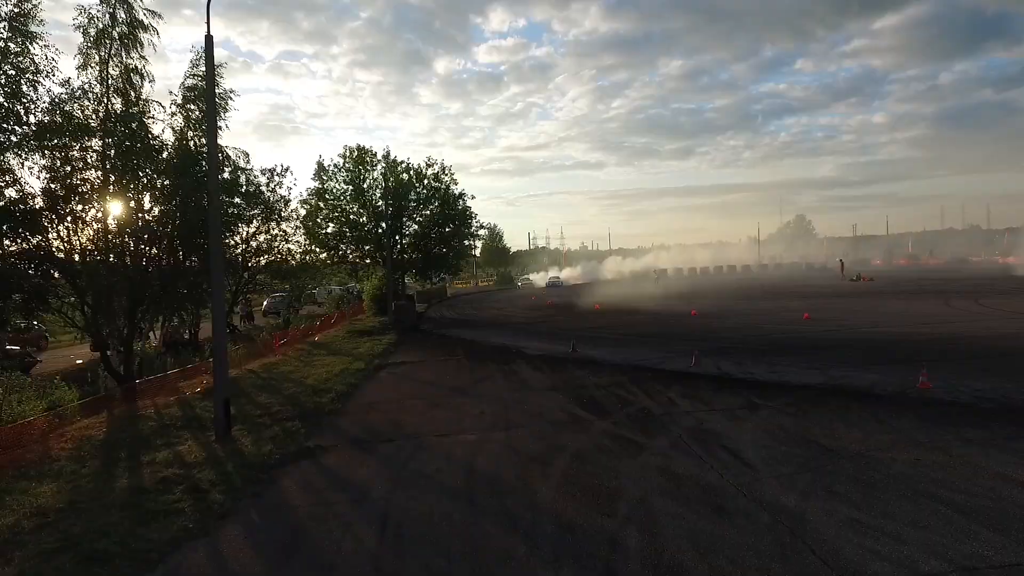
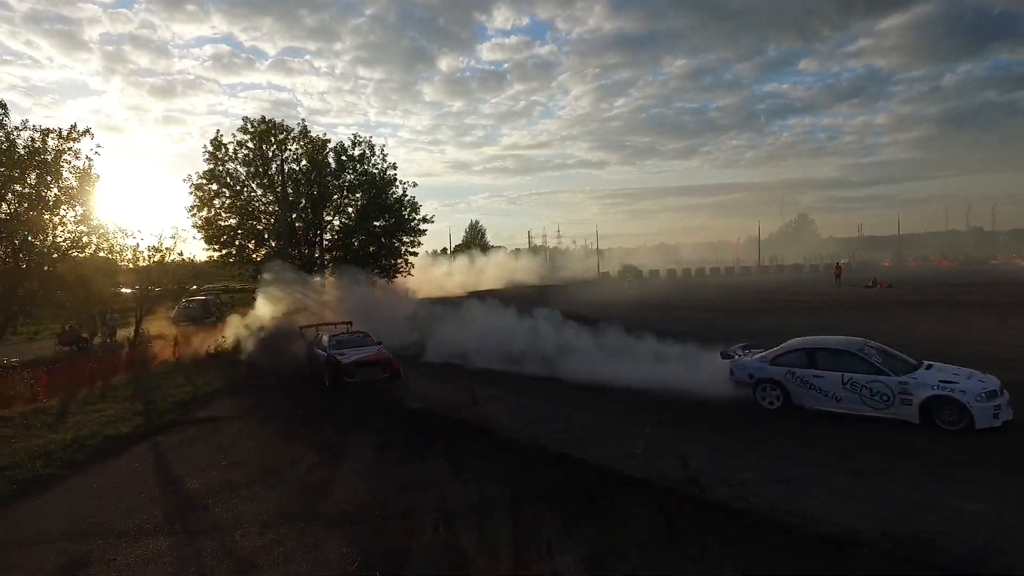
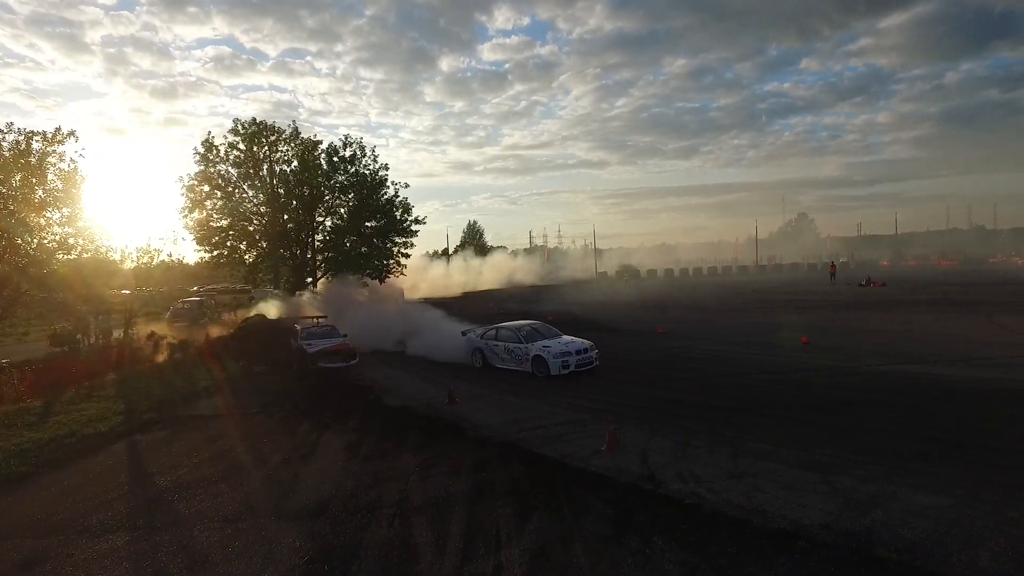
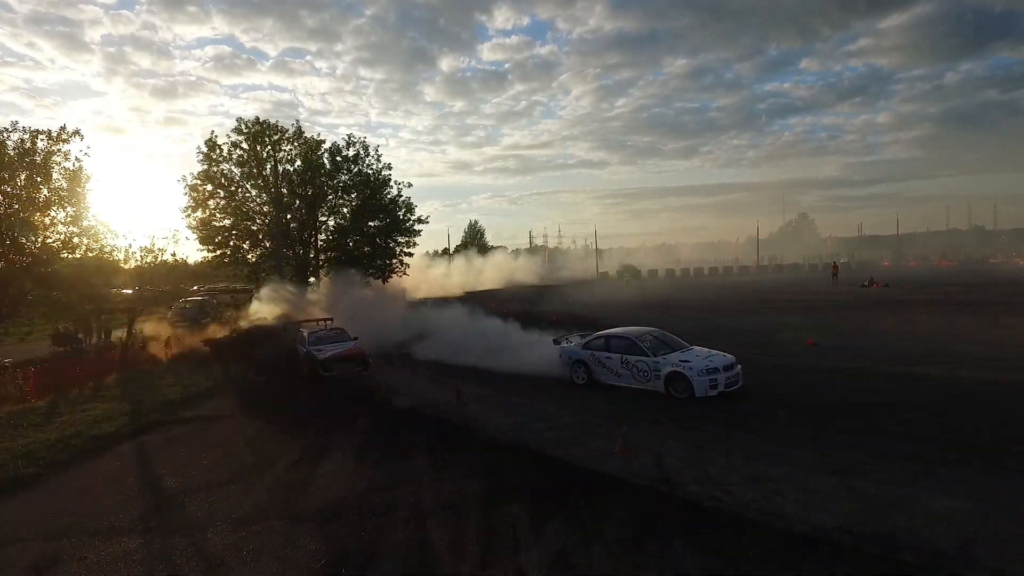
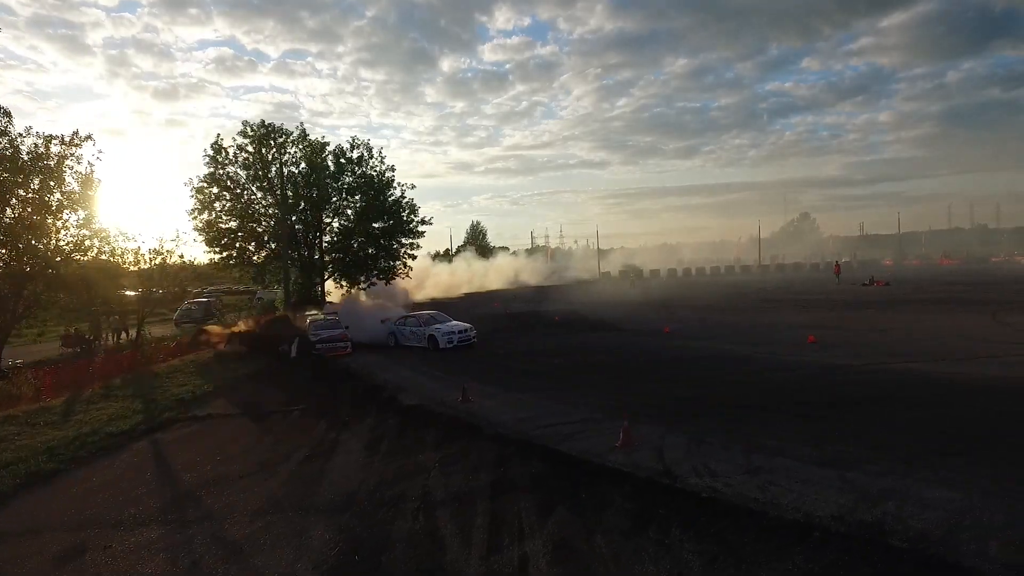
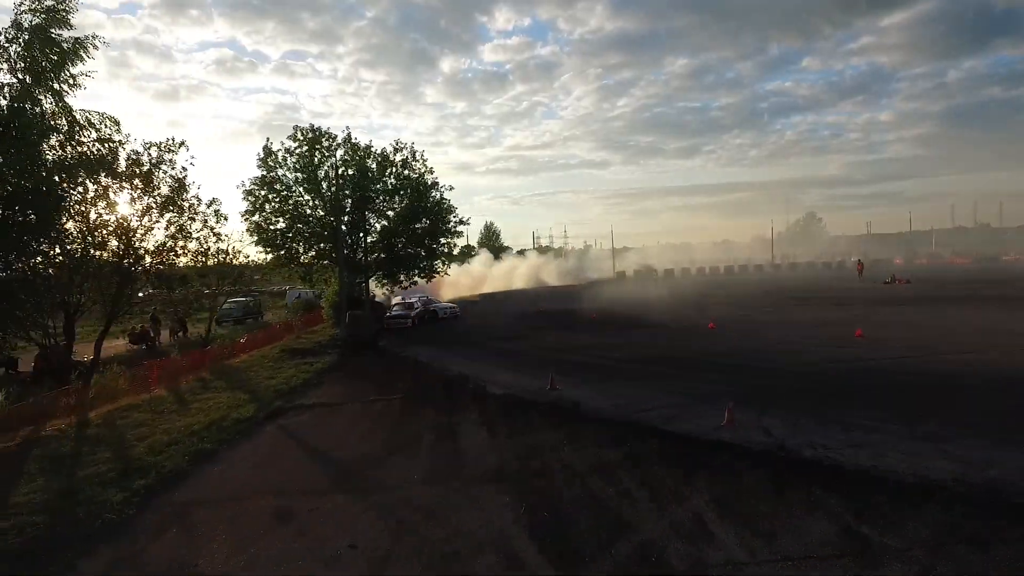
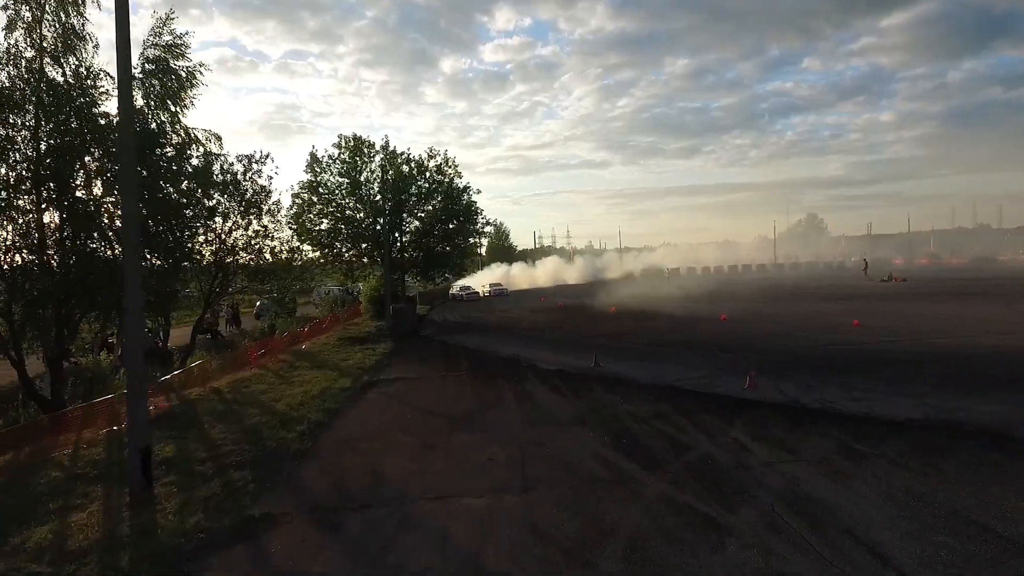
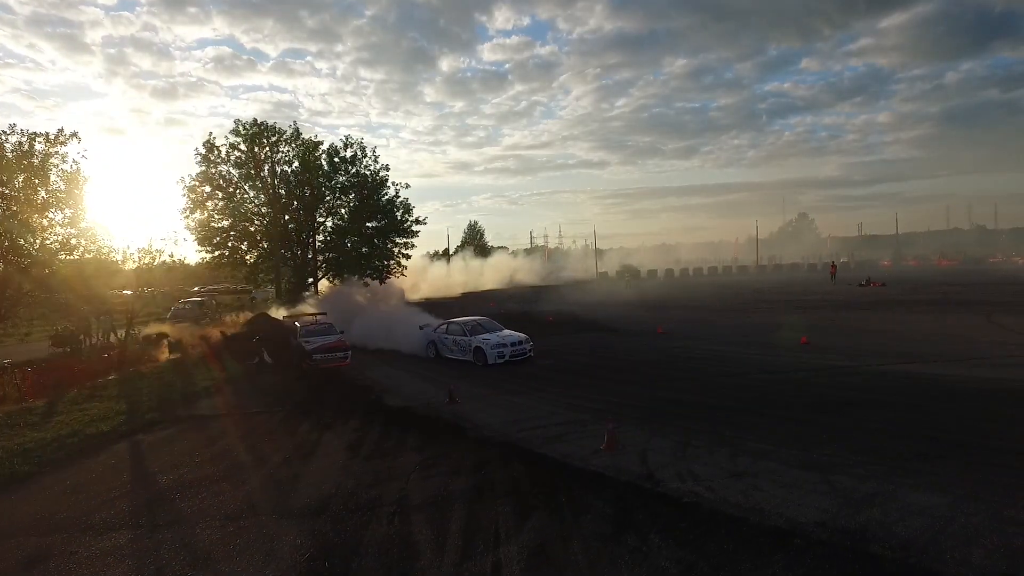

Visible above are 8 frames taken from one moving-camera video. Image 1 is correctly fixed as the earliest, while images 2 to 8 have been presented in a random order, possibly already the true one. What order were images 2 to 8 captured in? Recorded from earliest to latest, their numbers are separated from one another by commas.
7, 6, 5, 8, 3, 4, 2
